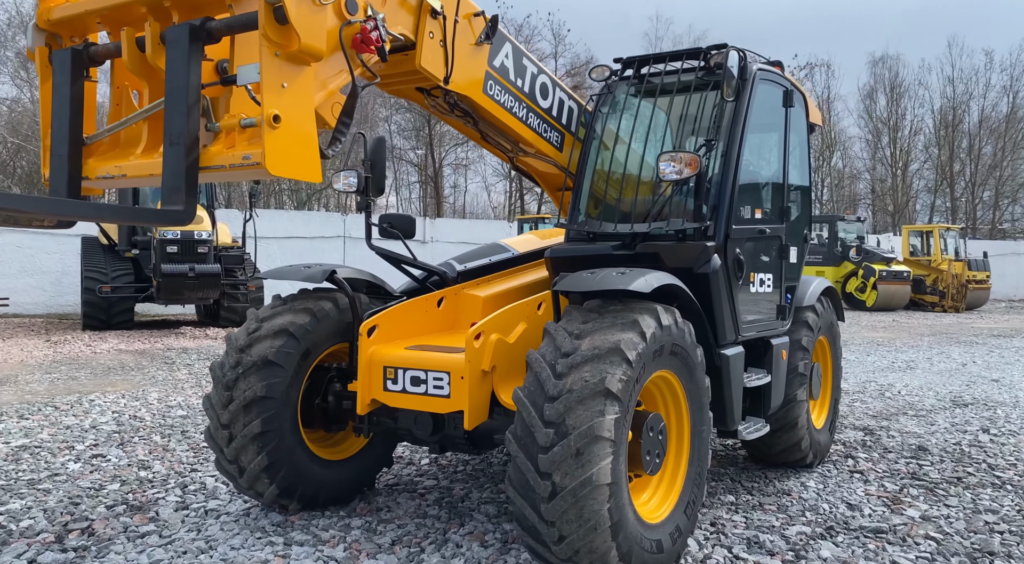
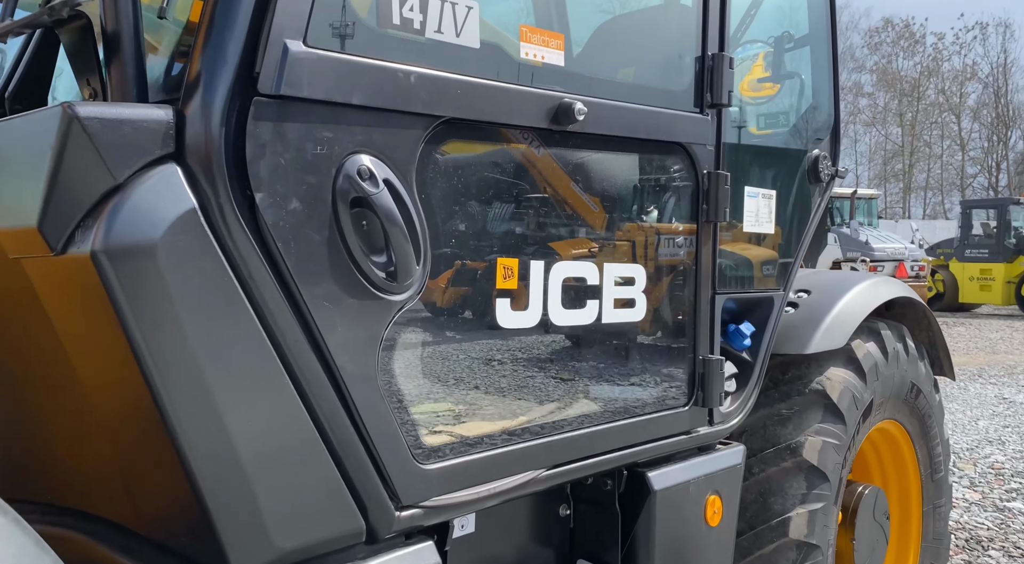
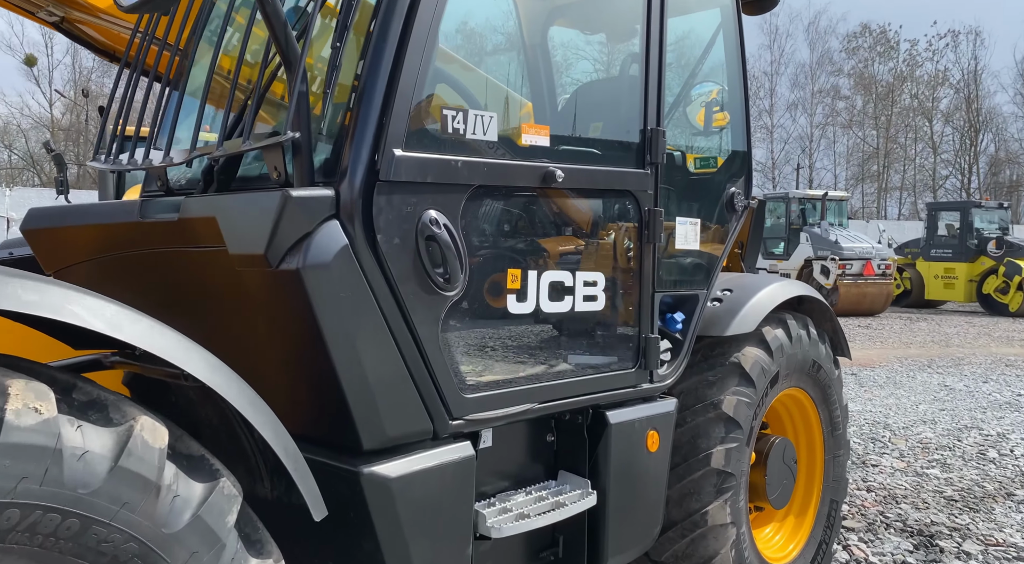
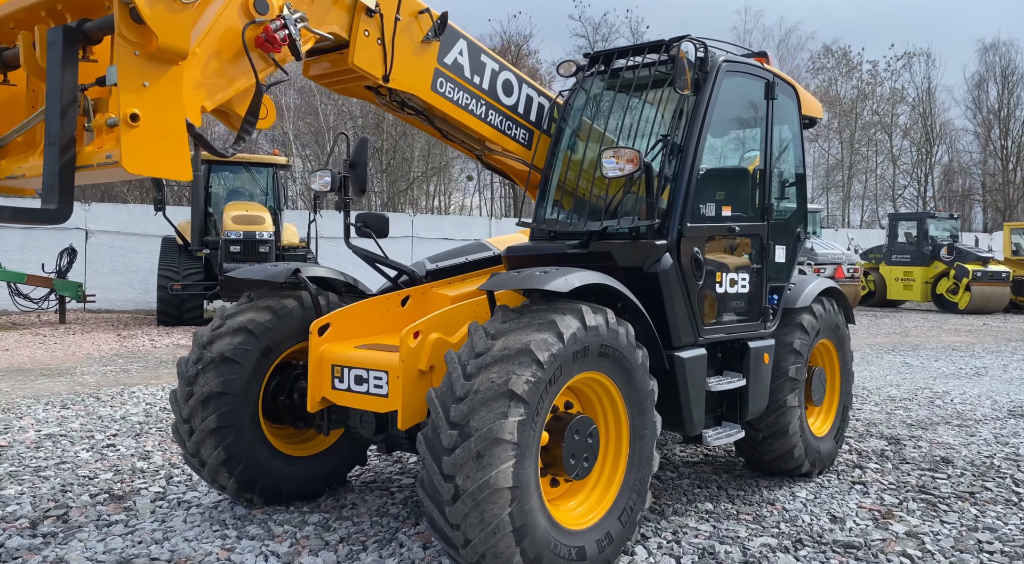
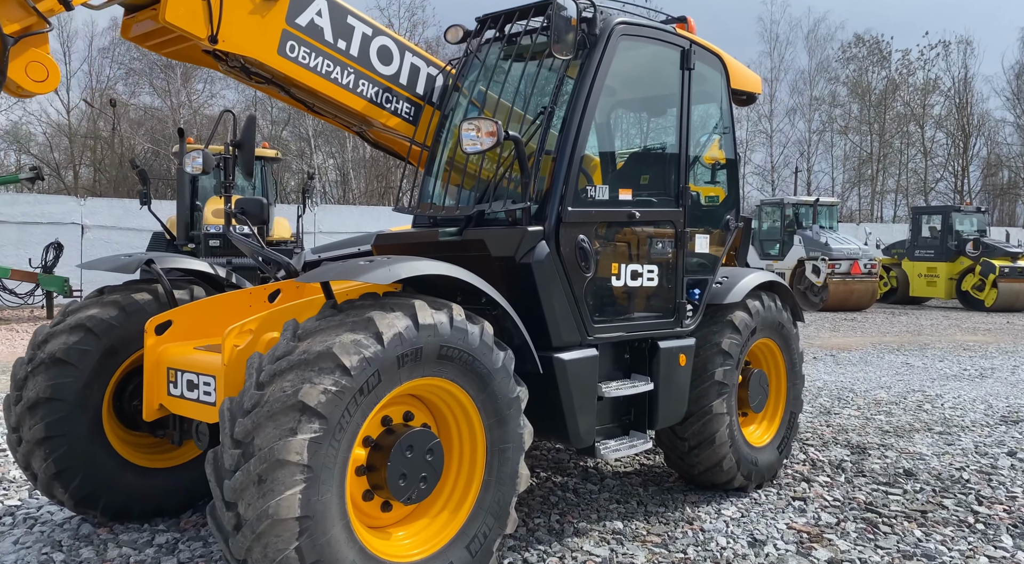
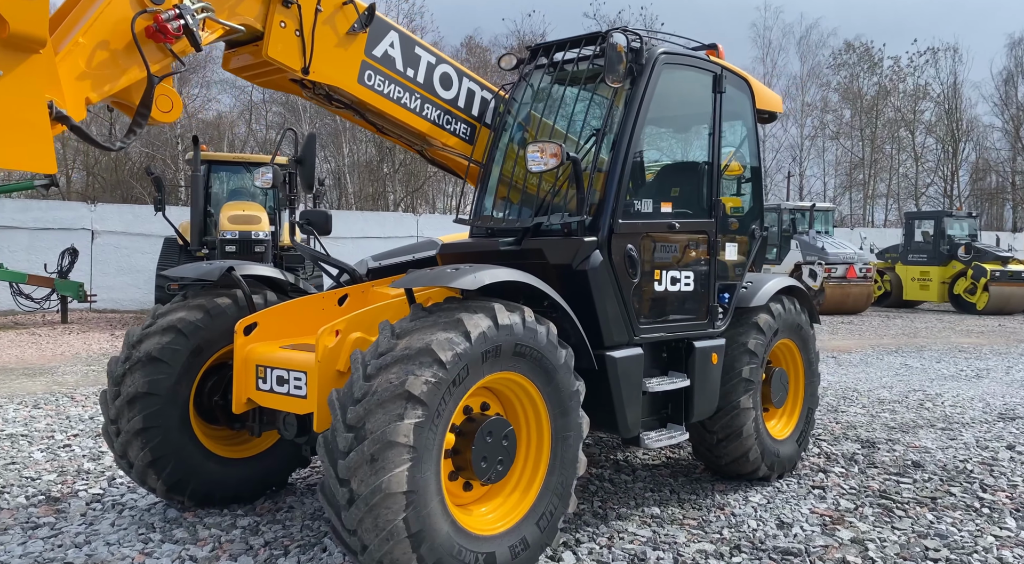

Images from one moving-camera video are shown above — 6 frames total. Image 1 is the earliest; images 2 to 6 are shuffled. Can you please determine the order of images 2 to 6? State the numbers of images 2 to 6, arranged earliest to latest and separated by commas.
4, 6, 5, 3, 2
